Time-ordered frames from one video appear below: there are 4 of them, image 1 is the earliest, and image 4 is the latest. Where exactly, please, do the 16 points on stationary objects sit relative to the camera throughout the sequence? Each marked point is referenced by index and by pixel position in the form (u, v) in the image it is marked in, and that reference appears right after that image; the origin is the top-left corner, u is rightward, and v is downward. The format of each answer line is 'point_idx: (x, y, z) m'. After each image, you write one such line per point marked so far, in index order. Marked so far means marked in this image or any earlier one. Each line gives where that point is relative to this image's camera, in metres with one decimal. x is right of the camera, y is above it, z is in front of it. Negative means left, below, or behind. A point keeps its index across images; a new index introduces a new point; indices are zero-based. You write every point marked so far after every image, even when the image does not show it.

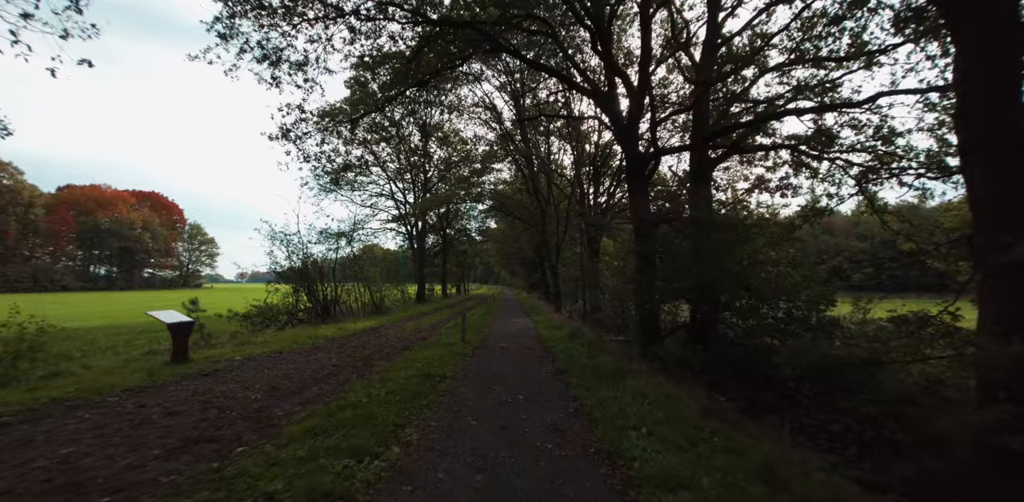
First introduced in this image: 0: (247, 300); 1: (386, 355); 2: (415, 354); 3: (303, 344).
0: (-12.1, -2.2, +18.7) m
1: (-3.0, -2.5, +9.6) m
2: (-2.4, -2.5, +9.7) m
3: (-6.2, -2.6, +11.6) m
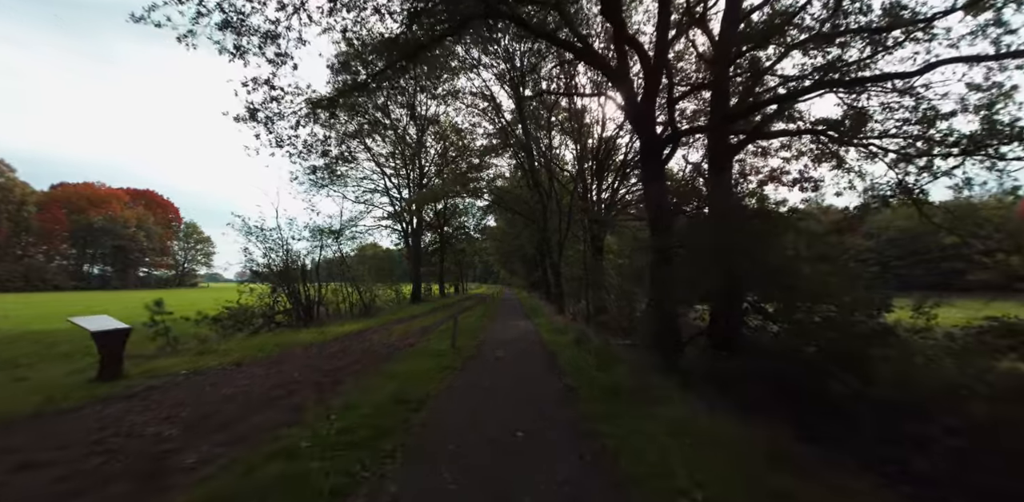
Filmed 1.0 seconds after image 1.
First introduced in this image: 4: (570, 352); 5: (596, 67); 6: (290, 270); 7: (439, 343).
0: (-12.2, -2.1, +17.3) m
1: (-3.1, -2.3, +8.2) m
2: (-2.4, -2.4, +8.3) m
3: (-6.2, -2.5, +10.2) m
4: (+1.7, -3.0, +12.2) m
5: (+2.5, +5.4, +12.2) m
6: (-9.2, -0.8, +17.0) m
7: (-2.0, -2.5, +11.2) m
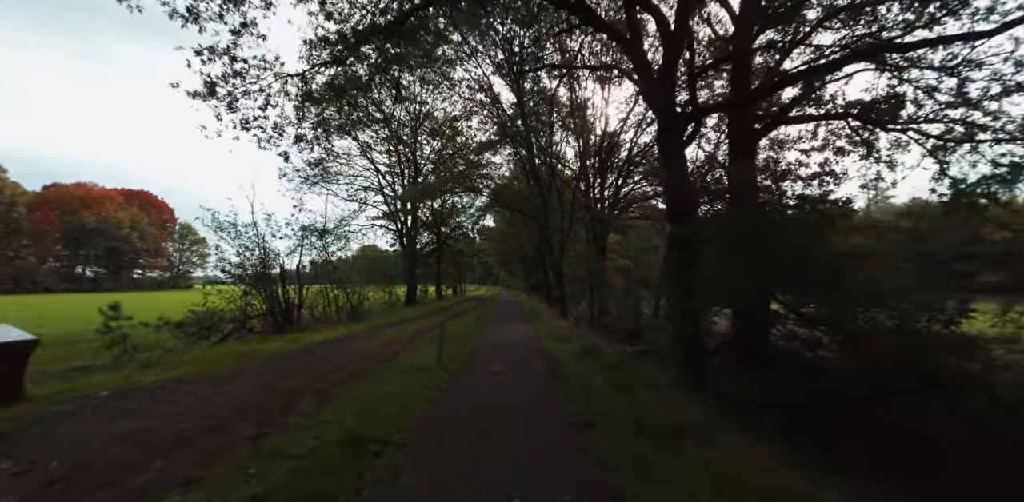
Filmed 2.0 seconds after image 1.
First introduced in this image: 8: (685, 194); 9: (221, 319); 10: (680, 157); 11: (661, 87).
0: (-12.2, -2.1, +15.9) m
1: (-3.1, -2.3, +6.8) m
2: (-2.5, -2.3, +7.0) m
3: (-6.2, -2.4, +8.8) m
4: (+1.6, -3.0, +10.8) m
5: (+2.4, +5.5, +10.8) m
6: (-9.3, -0.7, +15.6) m
7: (-2.0, -2.4, +9.9) m
8: (+4.1, +1.4, +9.5) m
9: (-12.5, -2.8, +16.6) m
10: (+4.1, +2.3, +10.0) m
11: (+3.6, +4.1, +10.1) m
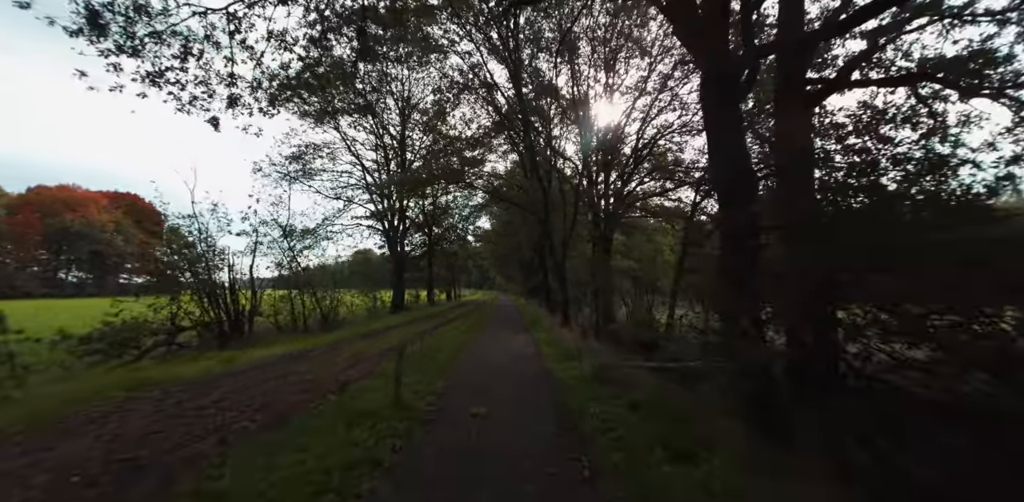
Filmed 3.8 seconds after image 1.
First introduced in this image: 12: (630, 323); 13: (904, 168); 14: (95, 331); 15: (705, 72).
0: (-12.4, -2.0, +13.4) m
1: (-3.2, -2.1, +4.3) m
2: (-2.6, -2.1, +4.5) m
3: (-6.4, -2.3, +6.3) m
4: (+1.5, -2.8, +8.4) m
5: (+2.3, +5.6, +8.5) m
6: (-9.5, -0.7, +13.2) m
7: (-2.2, -2.3, +7.4) m
8: (+3.9, +1.6, +7.2) m
9: (-12.7, -2.8, +14.1) m
10: (+4.0, +2.4, +7.7) m
11: (+3.5, +4.2, +7.8) m
12: (+5.2, -3.2, +18.2) m
13: (+7.3, +1.5, +7.6) m
14: (-12.7, -2.5, +12.6) m
15: (+3.5, +3.3, +7.8) m
